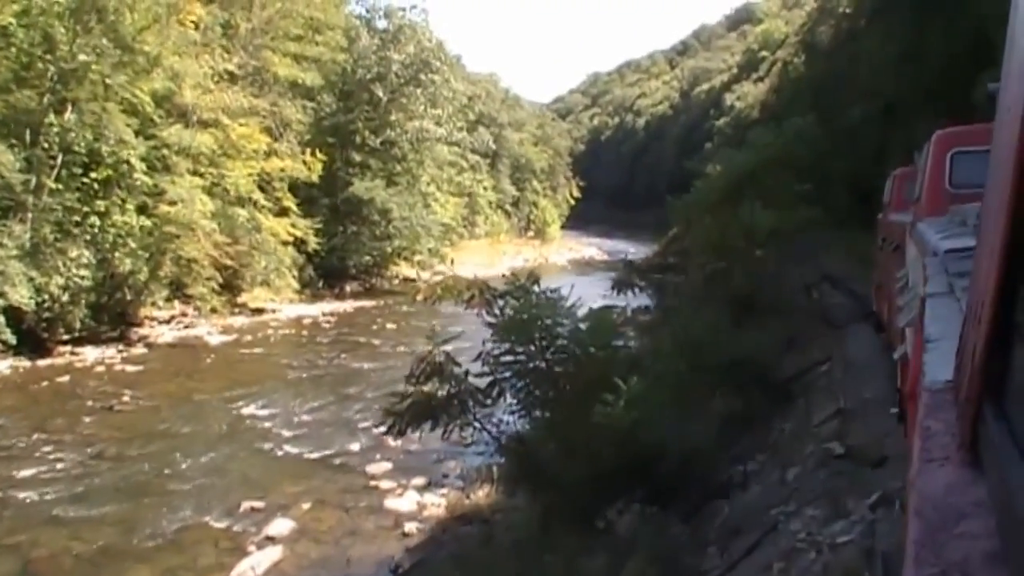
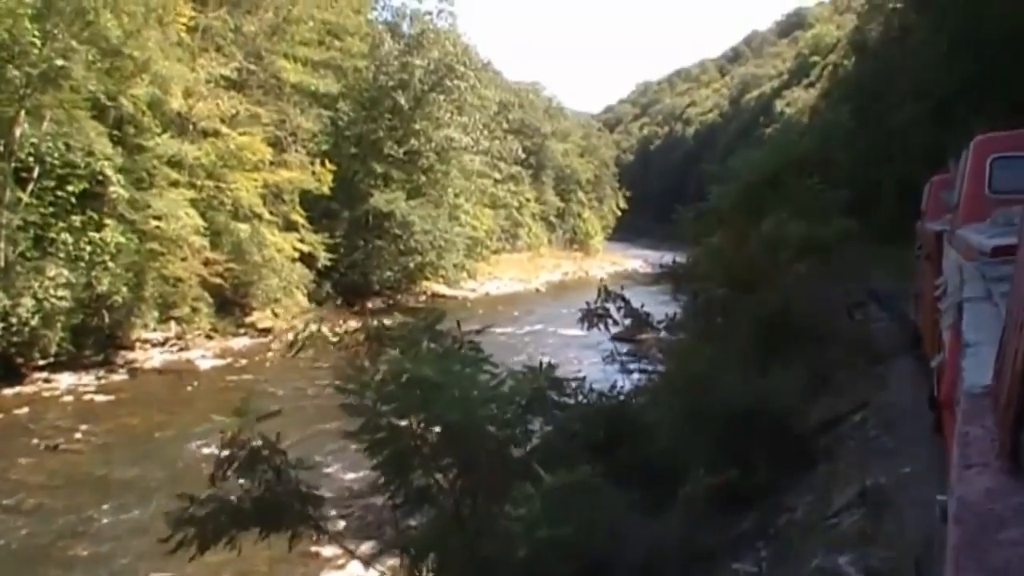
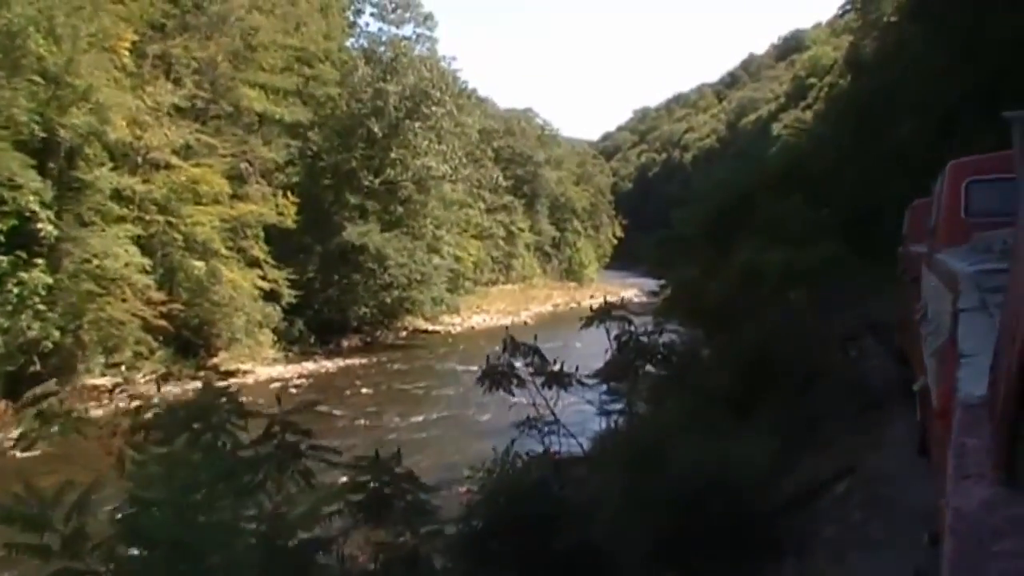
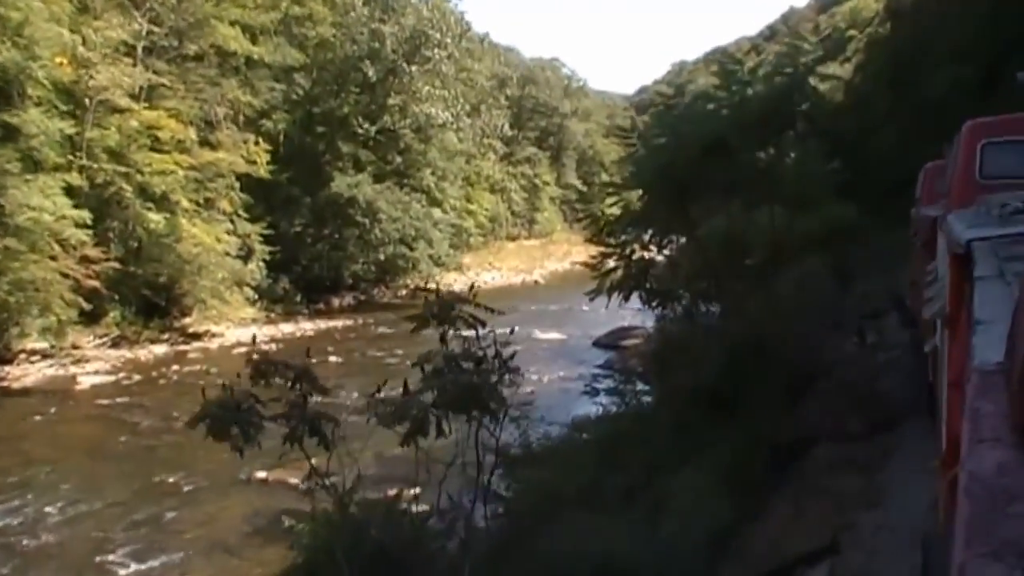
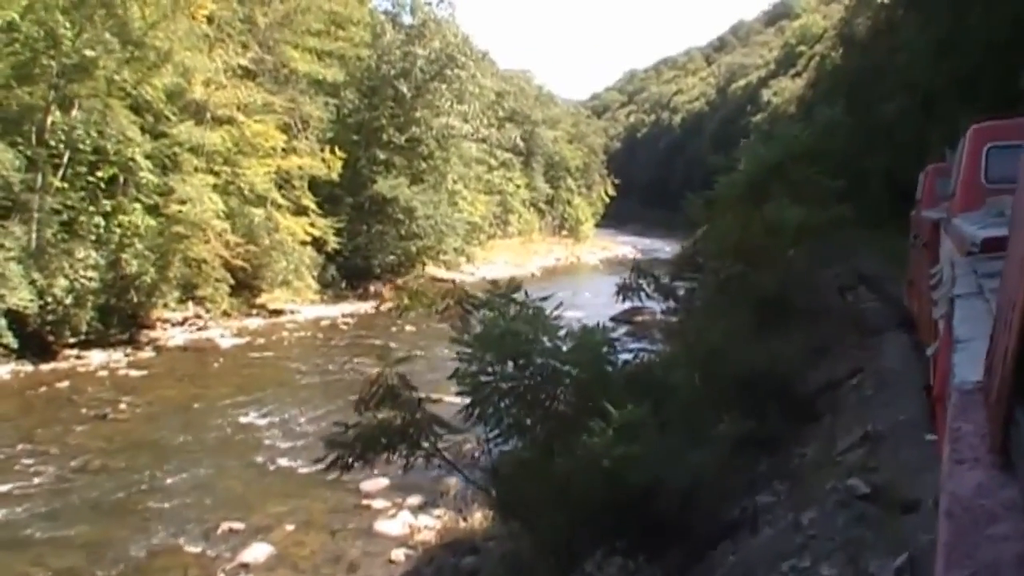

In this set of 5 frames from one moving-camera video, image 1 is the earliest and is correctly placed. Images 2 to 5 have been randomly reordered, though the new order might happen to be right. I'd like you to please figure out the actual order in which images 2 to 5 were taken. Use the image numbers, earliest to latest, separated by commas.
5, 2, 3, 4
